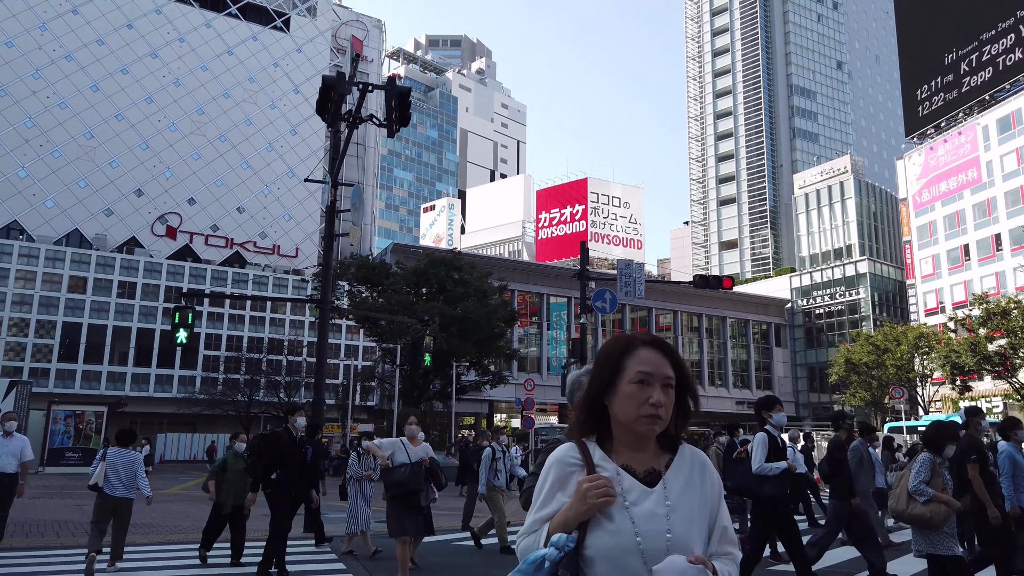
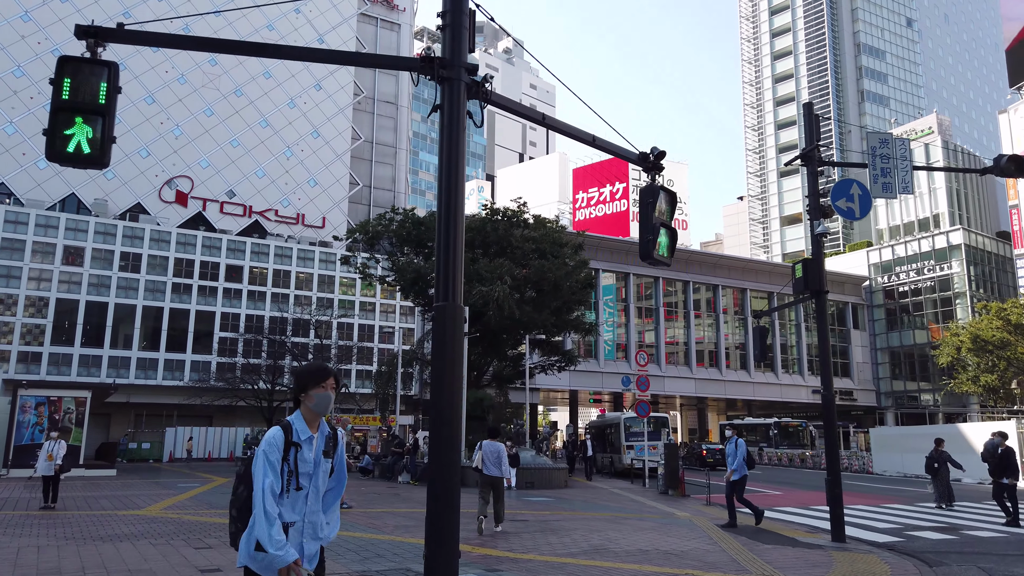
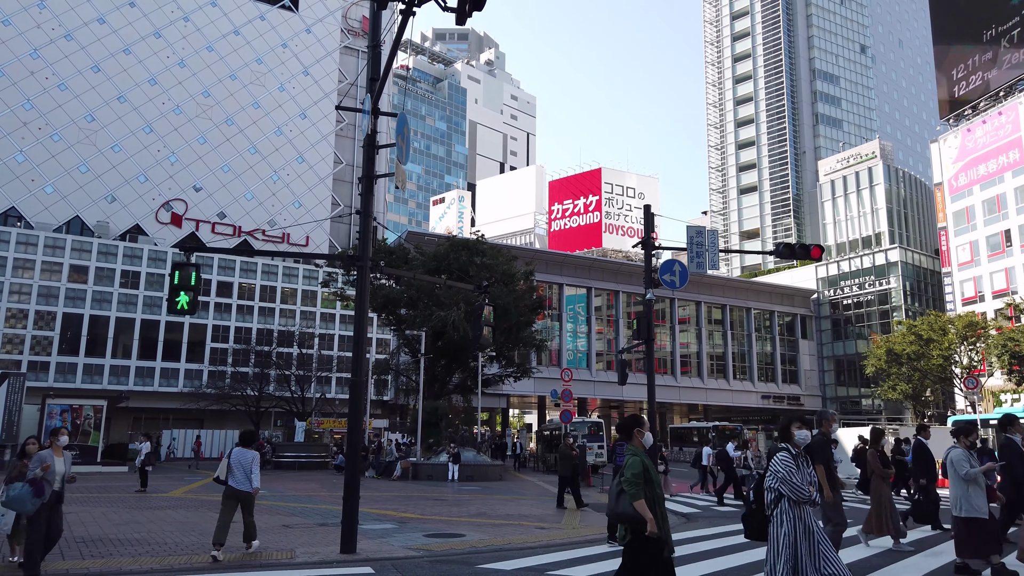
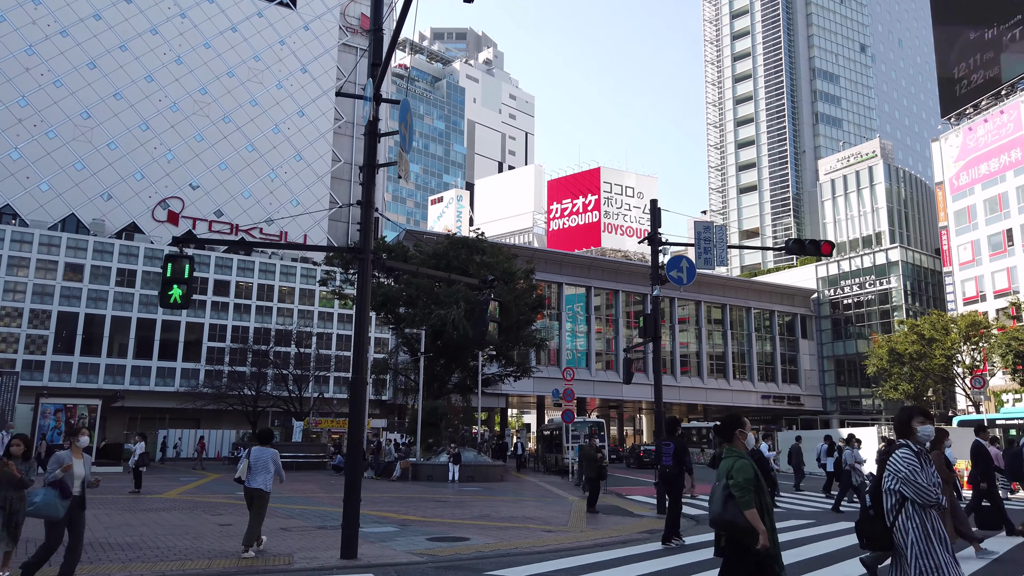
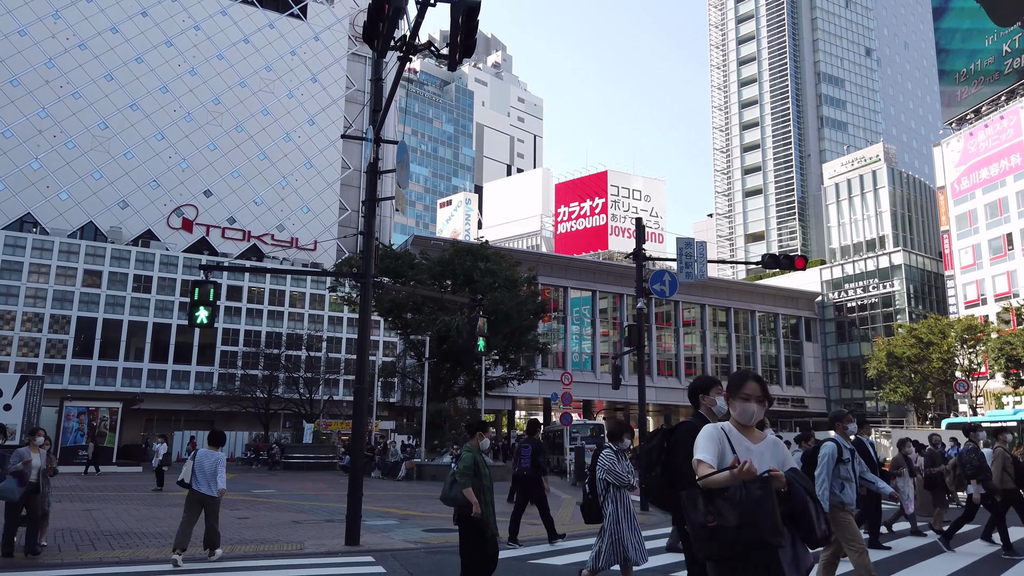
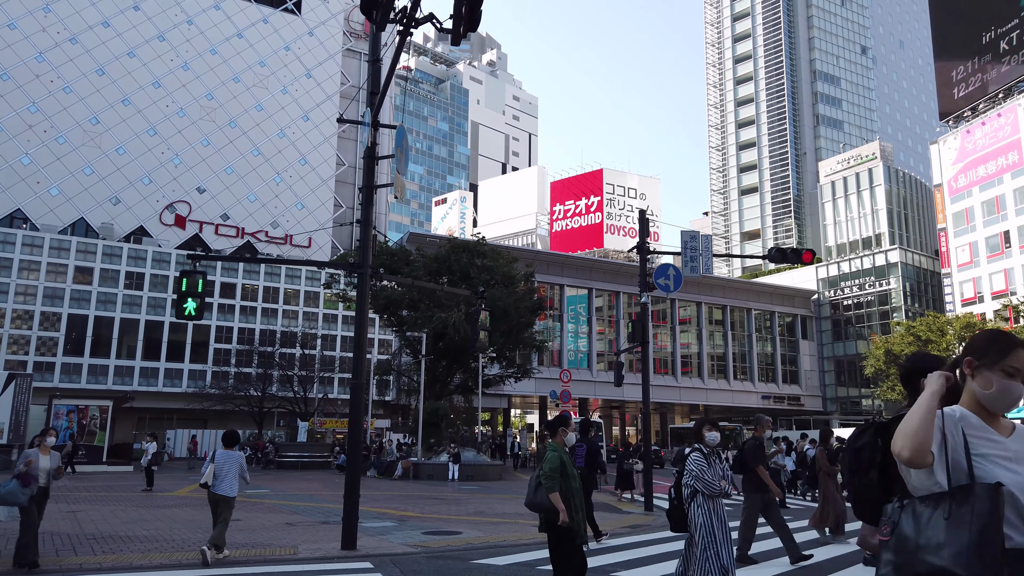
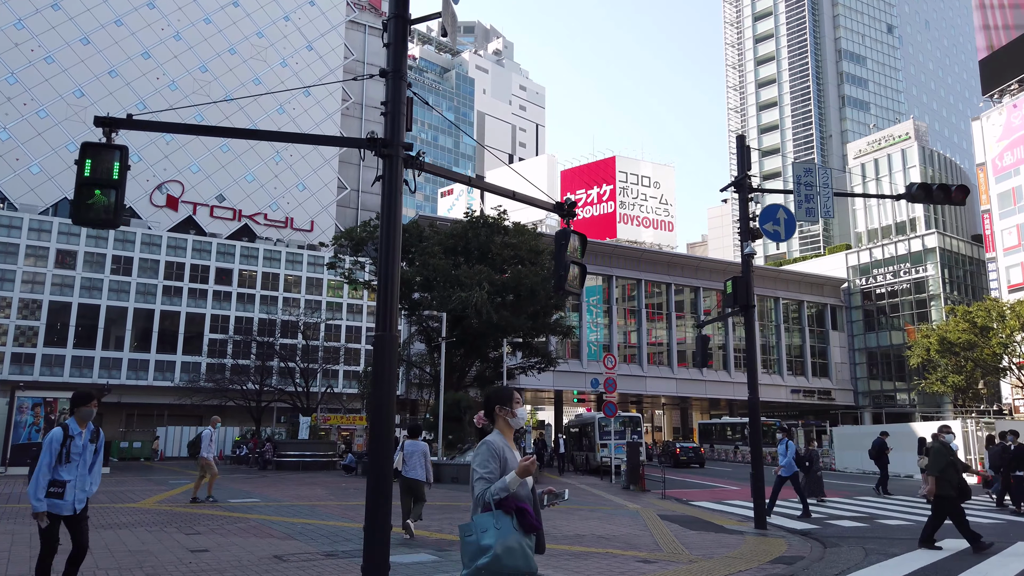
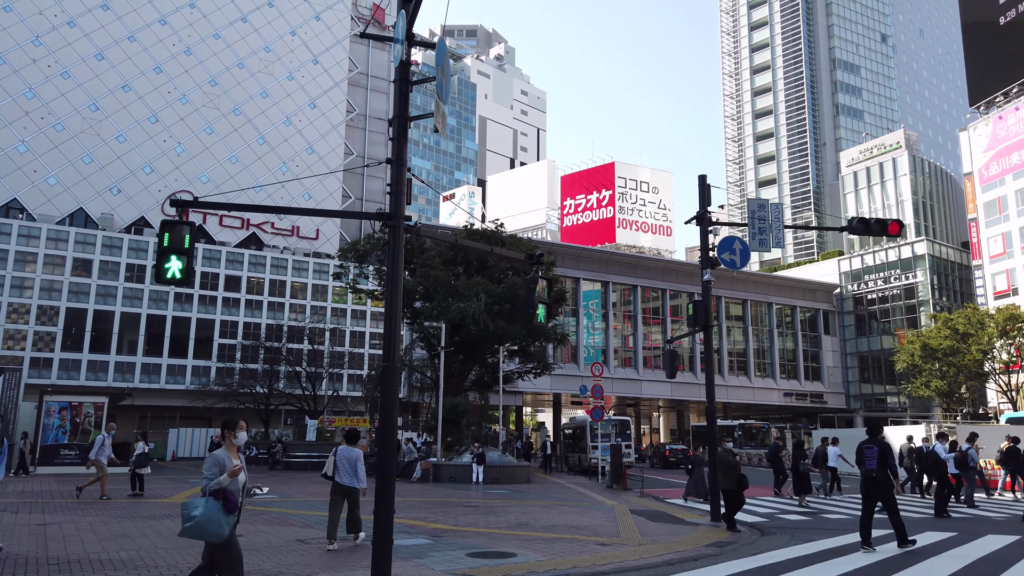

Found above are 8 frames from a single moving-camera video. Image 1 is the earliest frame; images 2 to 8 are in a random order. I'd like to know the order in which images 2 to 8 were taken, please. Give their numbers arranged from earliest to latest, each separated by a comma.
5, 6, 3, 4, 8, 7, 2
